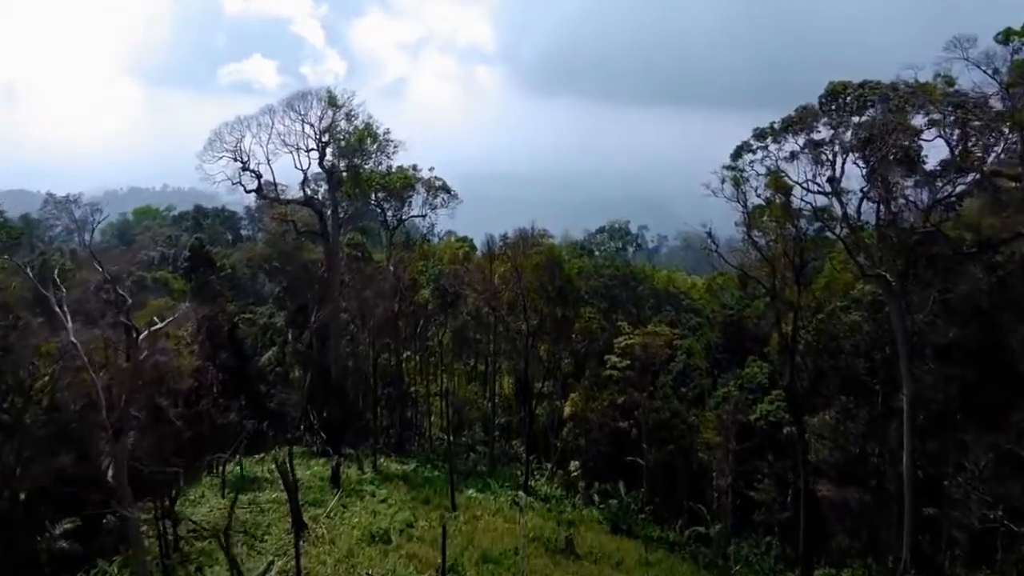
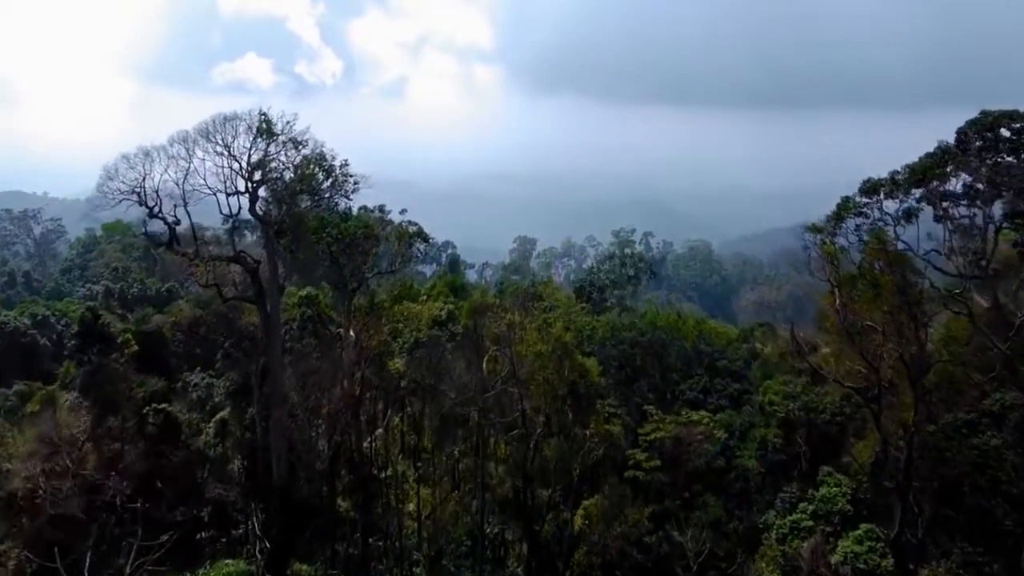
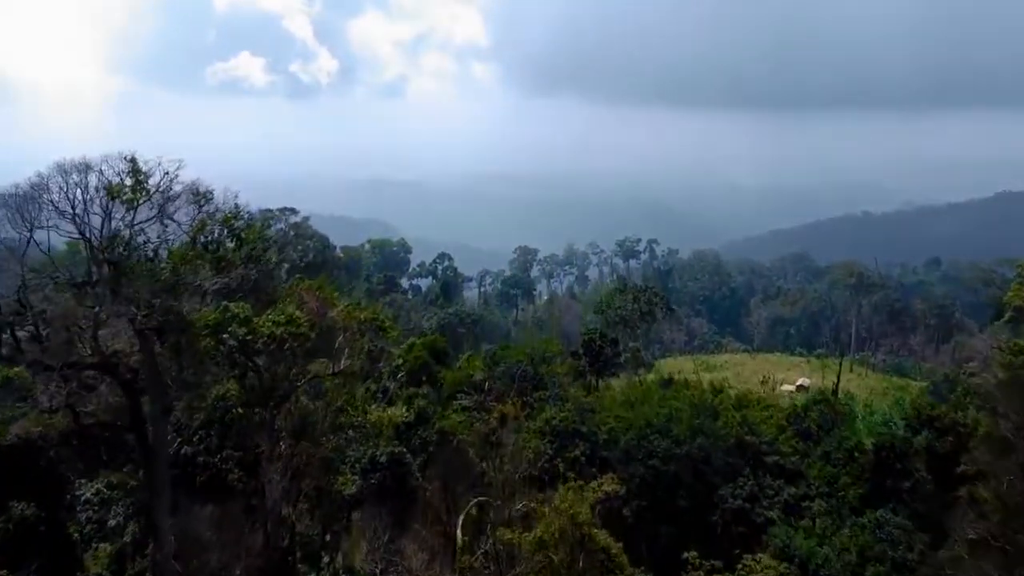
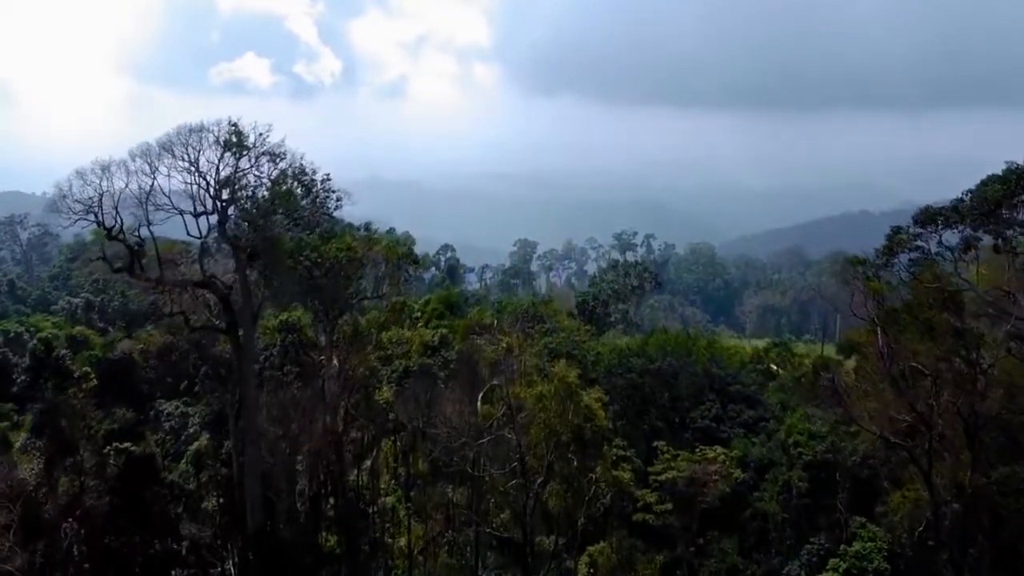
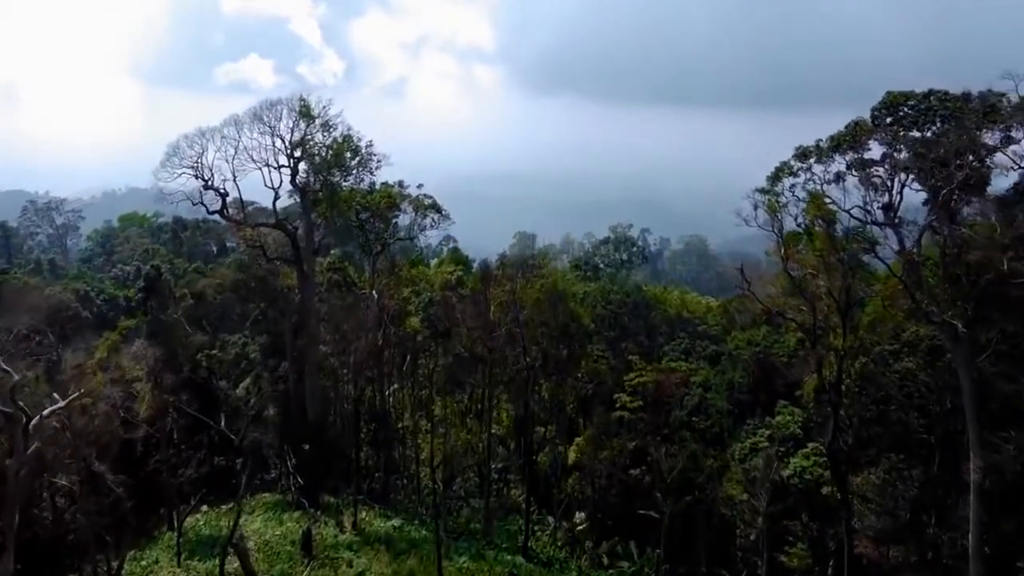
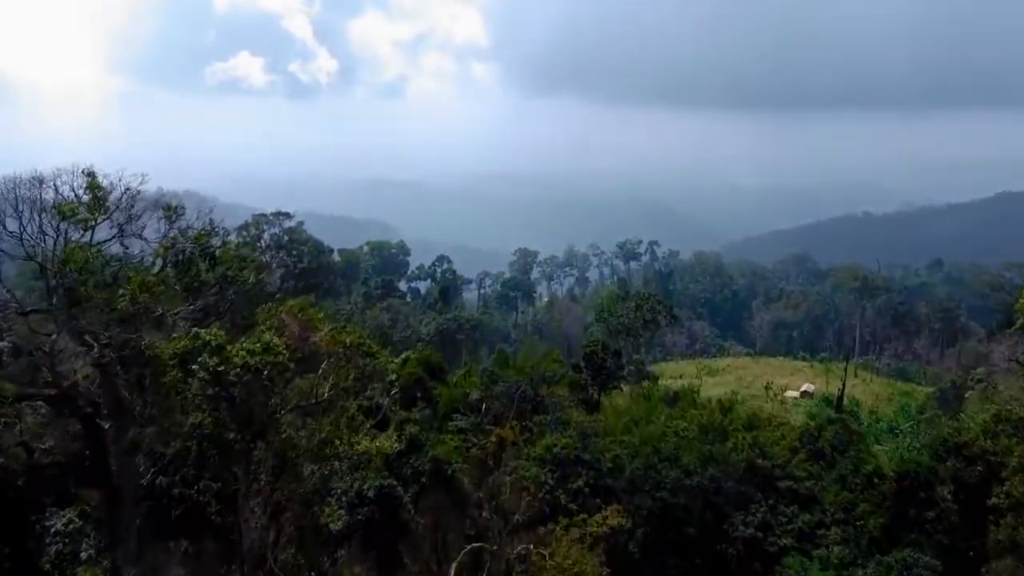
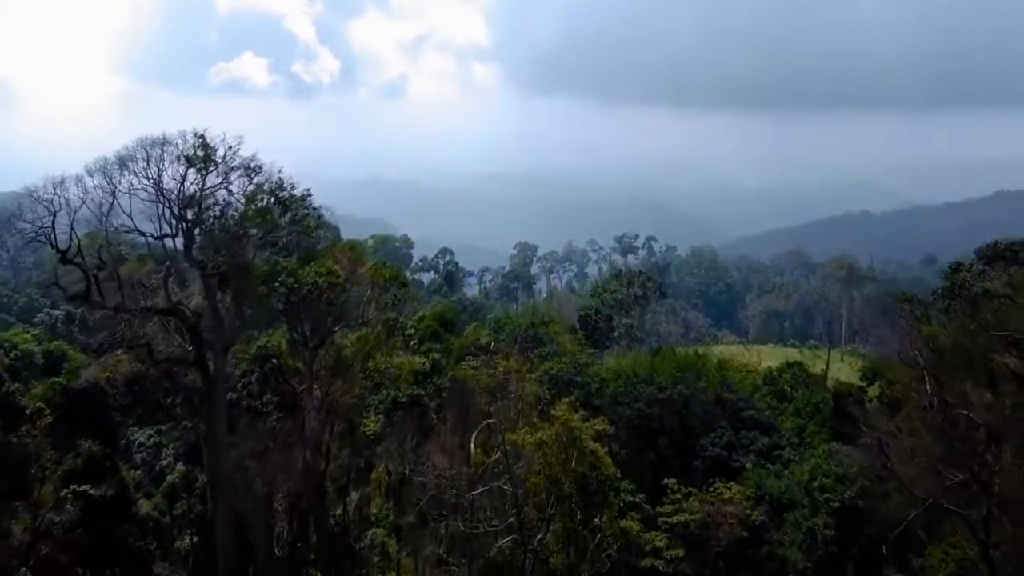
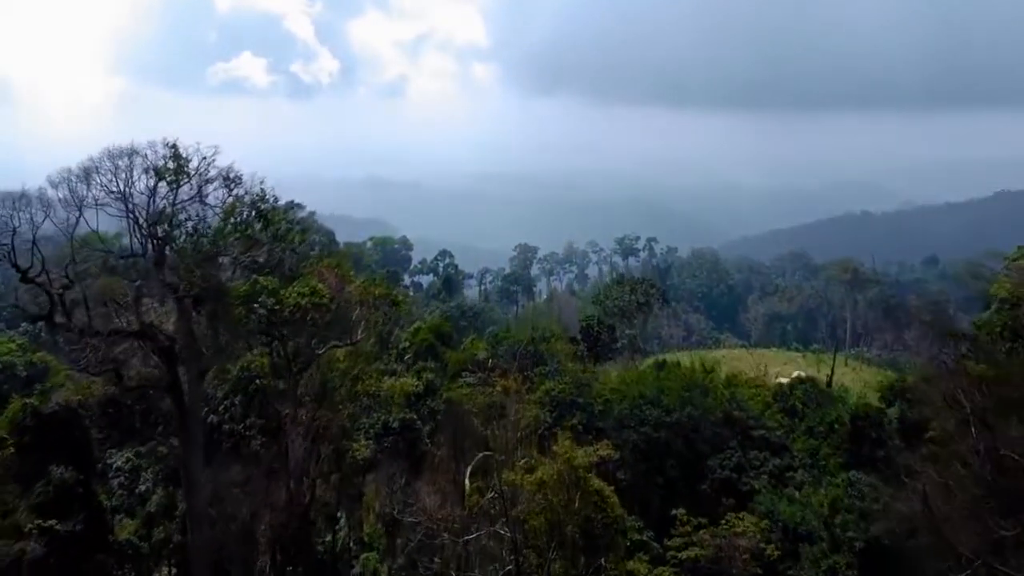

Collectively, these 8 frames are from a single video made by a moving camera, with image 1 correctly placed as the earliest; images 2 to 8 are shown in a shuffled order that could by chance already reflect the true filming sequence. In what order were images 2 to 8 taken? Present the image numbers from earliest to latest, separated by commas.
5, 2, 4, 7, 8, 3, 6
